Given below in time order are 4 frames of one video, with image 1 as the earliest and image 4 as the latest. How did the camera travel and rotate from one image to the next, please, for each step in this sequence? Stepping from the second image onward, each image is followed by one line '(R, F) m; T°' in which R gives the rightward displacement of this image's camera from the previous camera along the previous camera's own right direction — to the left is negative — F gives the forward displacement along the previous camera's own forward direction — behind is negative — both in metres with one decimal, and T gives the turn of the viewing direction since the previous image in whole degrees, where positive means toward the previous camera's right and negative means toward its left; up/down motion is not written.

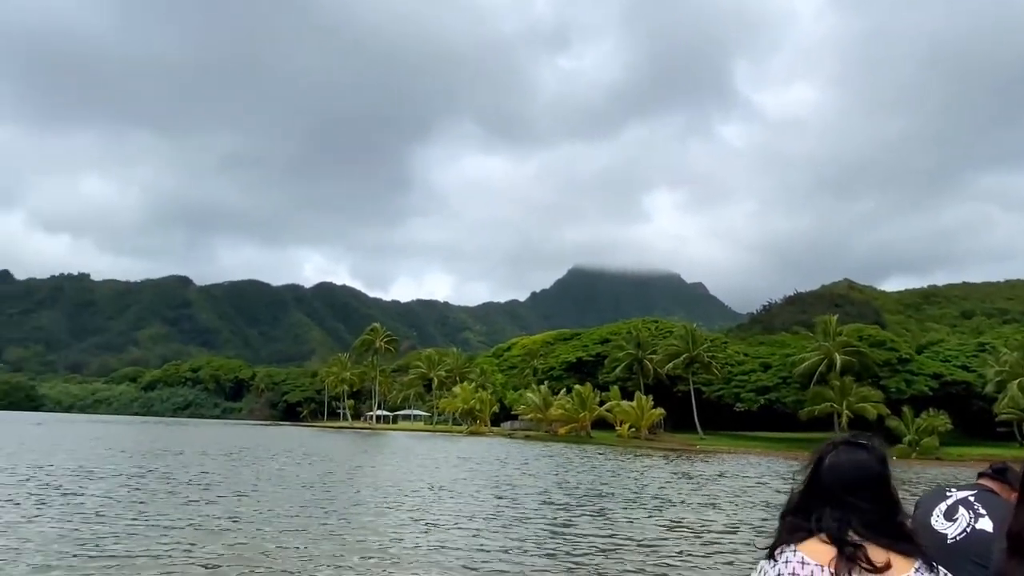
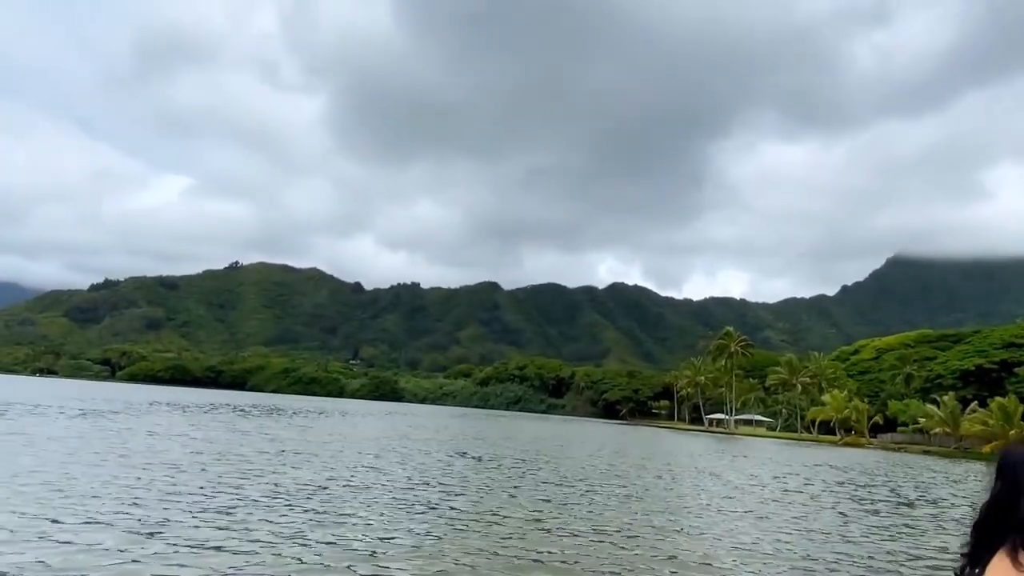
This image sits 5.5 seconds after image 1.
(-8.6, -5.0) m; -23°
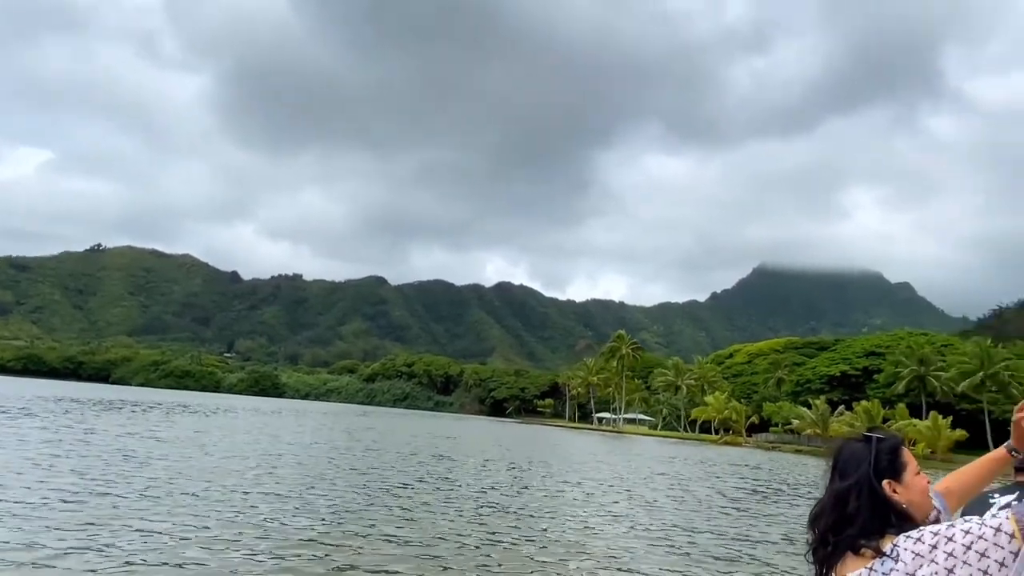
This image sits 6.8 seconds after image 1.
(-2.4, -0.4) m; +9°
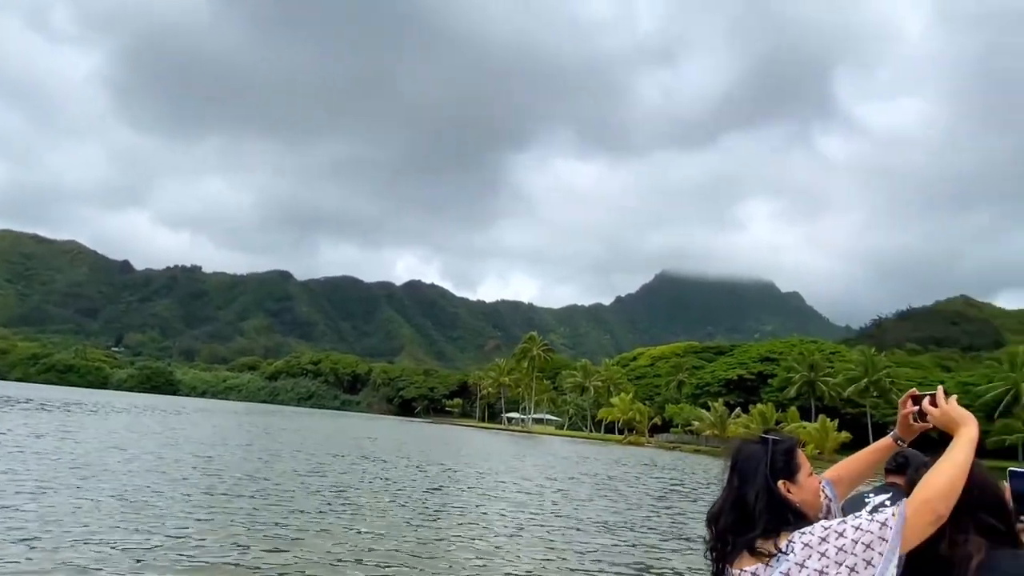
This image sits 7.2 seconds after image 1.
(-0.6, -0.4) m; +7°
